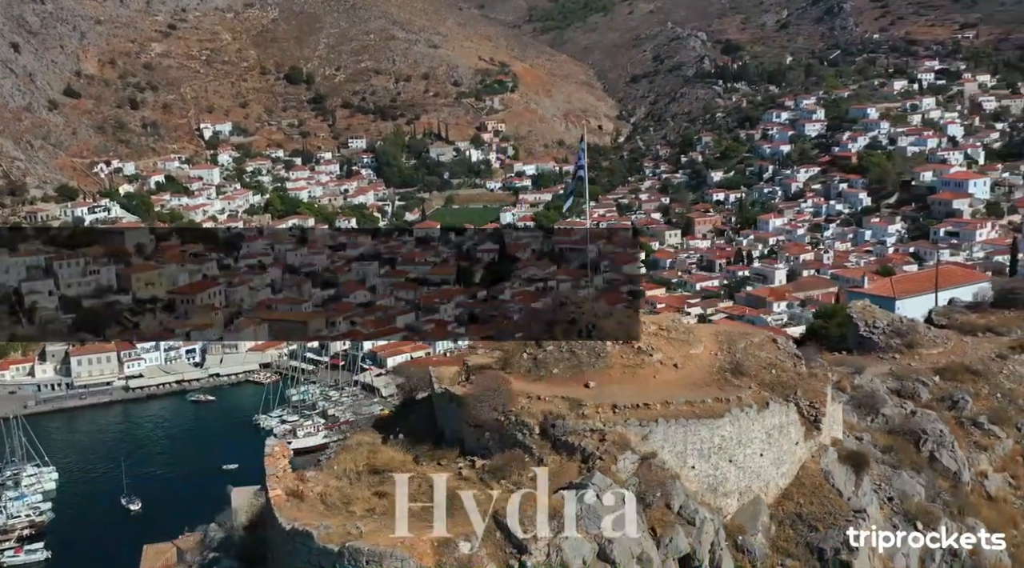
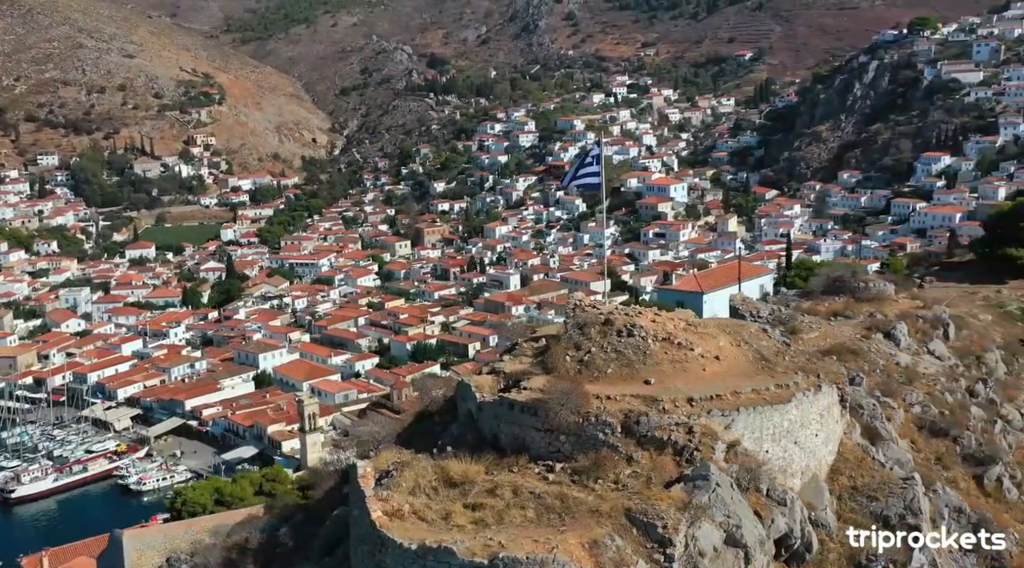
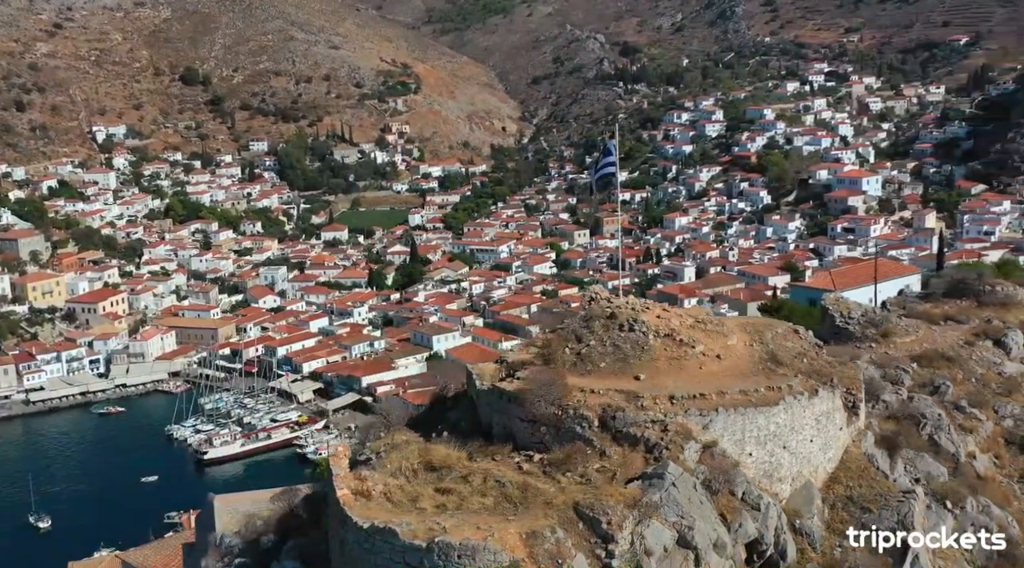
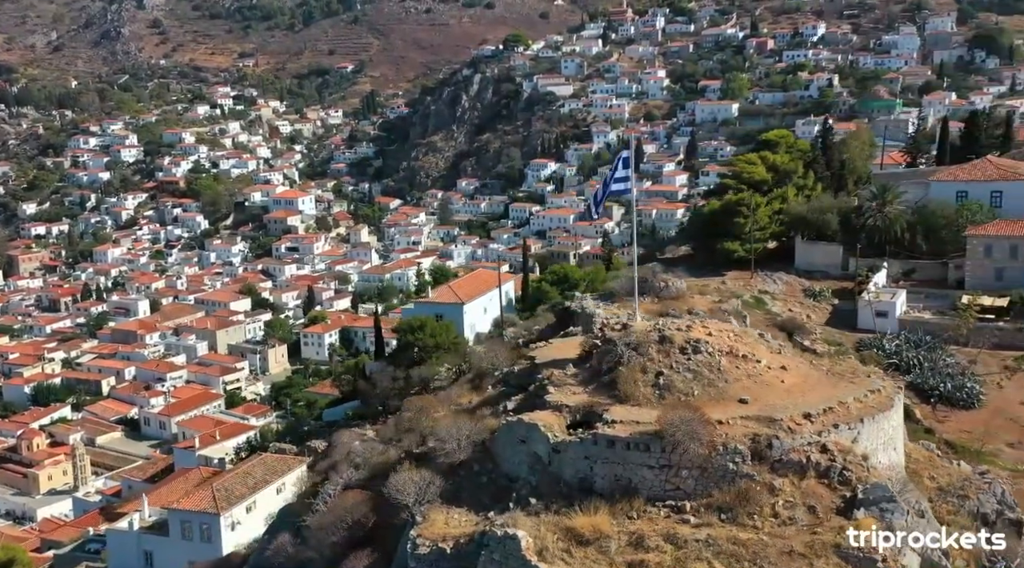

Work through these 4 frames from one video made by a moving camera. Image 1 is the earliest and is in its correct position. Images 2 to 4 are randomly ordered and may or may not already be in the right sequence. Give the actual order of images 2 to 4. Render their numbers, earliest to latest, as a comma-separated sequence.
3, 2, 4
